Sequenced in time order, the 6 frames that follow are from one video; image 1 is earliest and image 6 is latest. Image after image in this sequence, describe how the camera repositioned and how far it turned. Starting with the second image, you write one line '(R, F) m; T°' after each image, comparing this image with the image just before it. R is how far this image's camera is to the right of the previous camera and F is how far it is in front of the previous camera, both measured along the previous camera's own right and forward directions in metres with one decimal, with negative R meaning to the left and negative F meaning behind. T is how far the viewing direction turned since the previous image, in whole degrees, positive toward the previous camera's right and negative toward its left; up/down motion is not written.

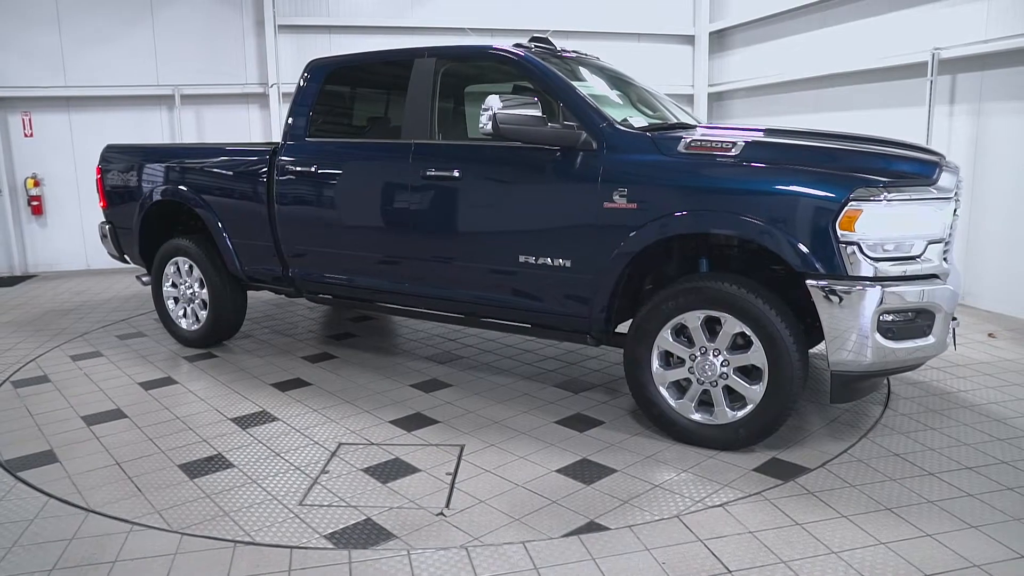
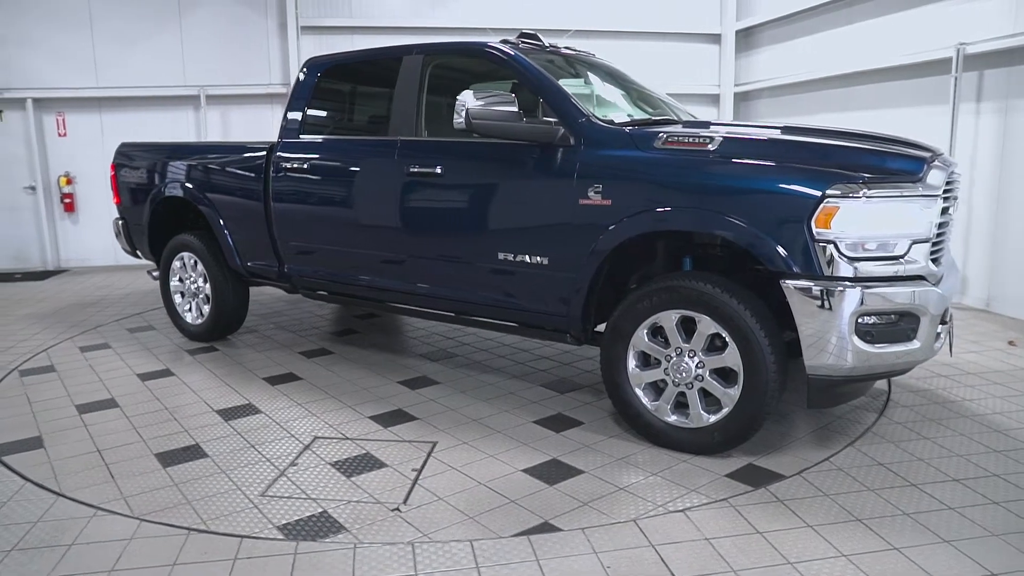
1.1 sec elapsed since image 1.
(+0.3, 0.0) m; -4°
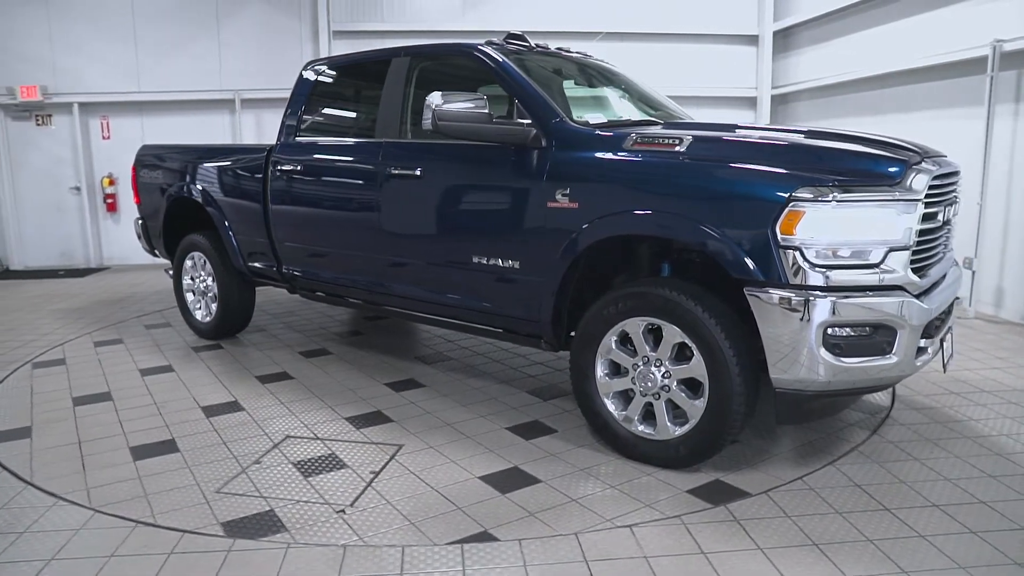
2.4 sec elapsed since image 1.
(+0.4, +0.1) m; -5°
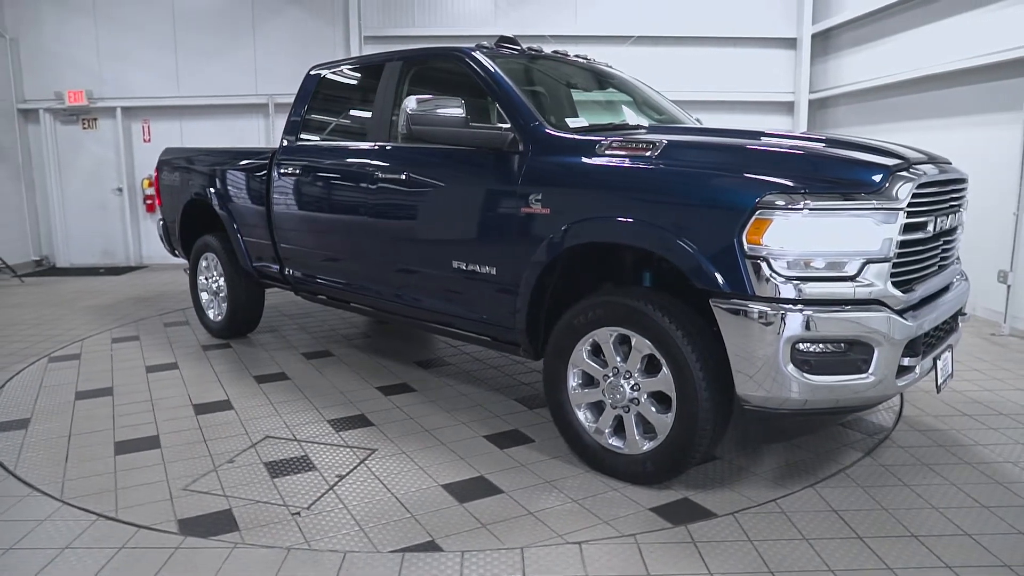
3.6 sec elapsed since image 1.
(+0.4, +0.1) m; -4°
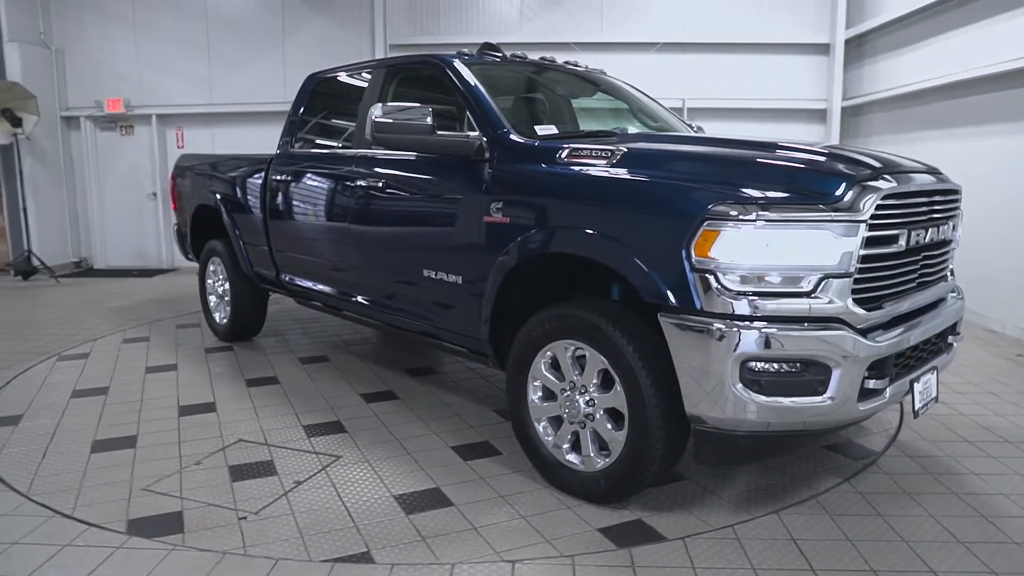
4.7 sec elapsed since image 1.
(+0.4, +0.1) m; -4°
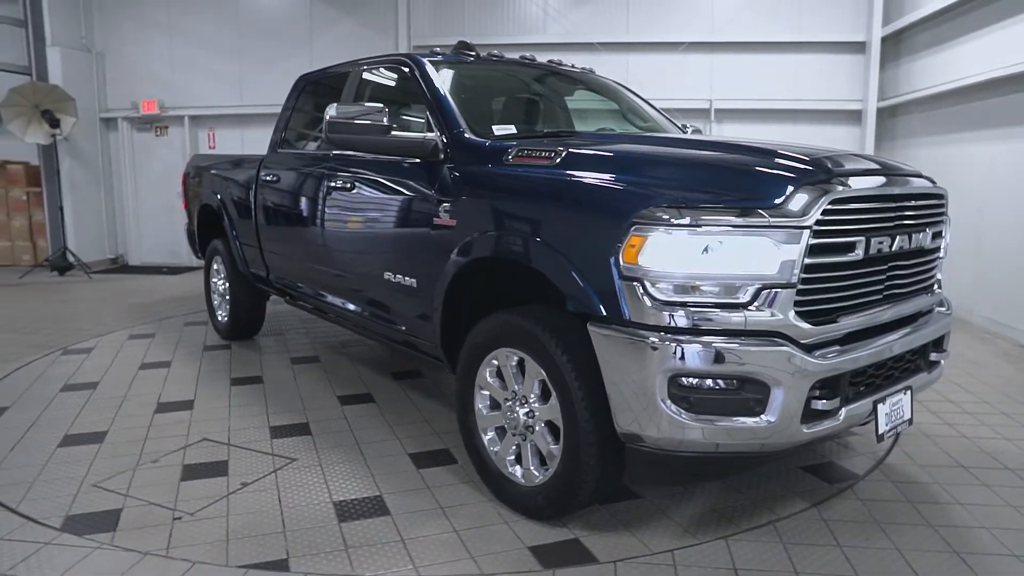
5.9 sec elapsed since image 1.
(+0.5, +0.1) m; -5°
